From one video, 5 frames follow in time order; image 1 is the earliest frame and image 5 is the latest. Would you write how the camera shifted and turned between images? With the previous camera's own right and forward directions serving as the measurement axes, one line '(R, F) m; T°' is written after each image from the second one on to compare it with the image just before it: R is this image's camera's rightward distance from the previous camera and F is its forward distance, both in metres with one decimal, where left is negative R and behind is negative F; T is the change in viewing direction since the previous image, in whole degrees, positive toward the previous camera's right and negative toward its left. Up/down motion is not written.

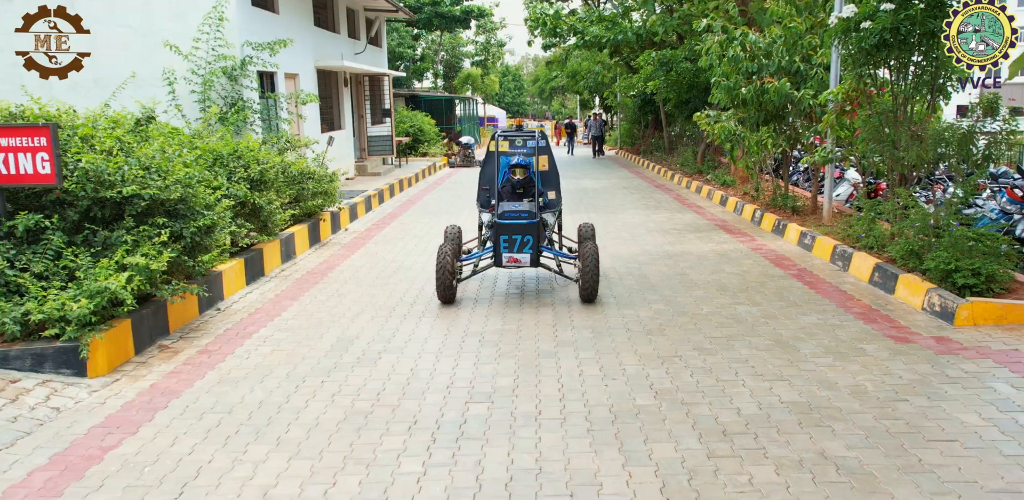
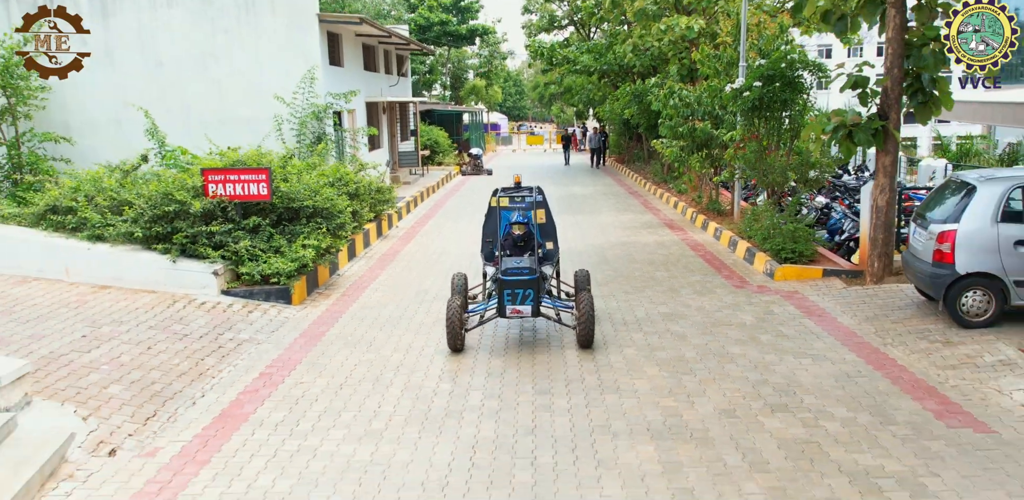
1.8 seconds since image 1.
(-0.1, -4.0) m; 0°
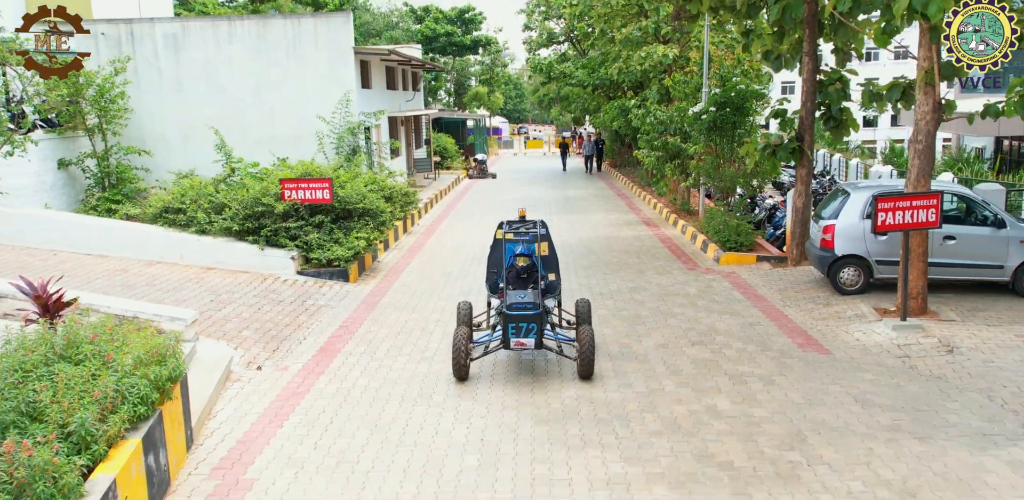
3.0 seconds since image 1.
(-0.1, -2.7) m; 0°
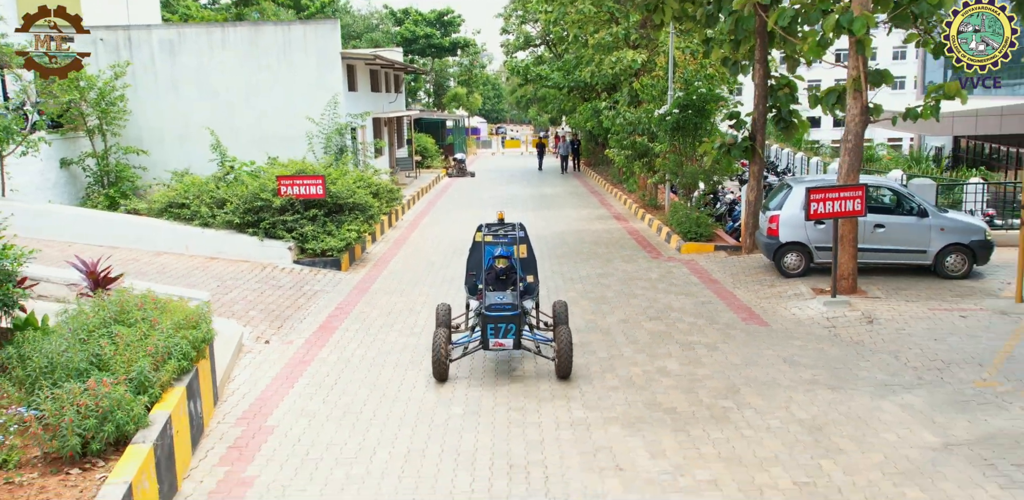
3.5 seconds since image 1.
(0.0, -1.1) m; +2°
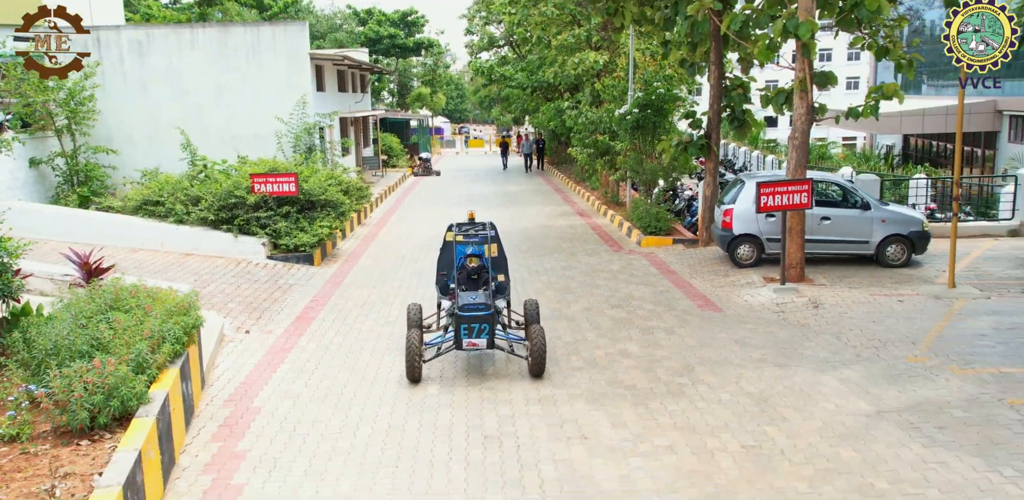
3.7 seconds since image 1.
(-0.1, -0.5) m; +3°
